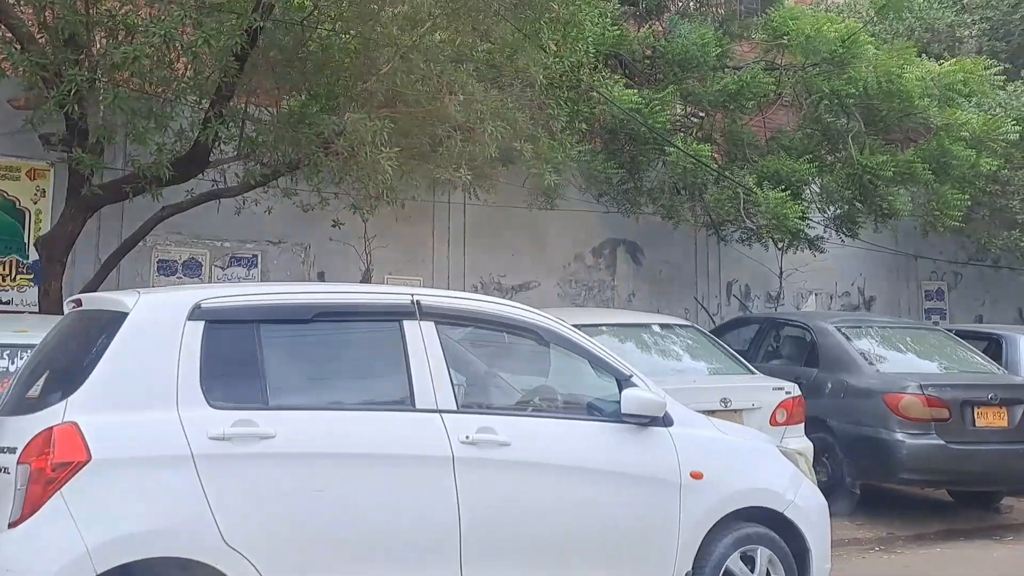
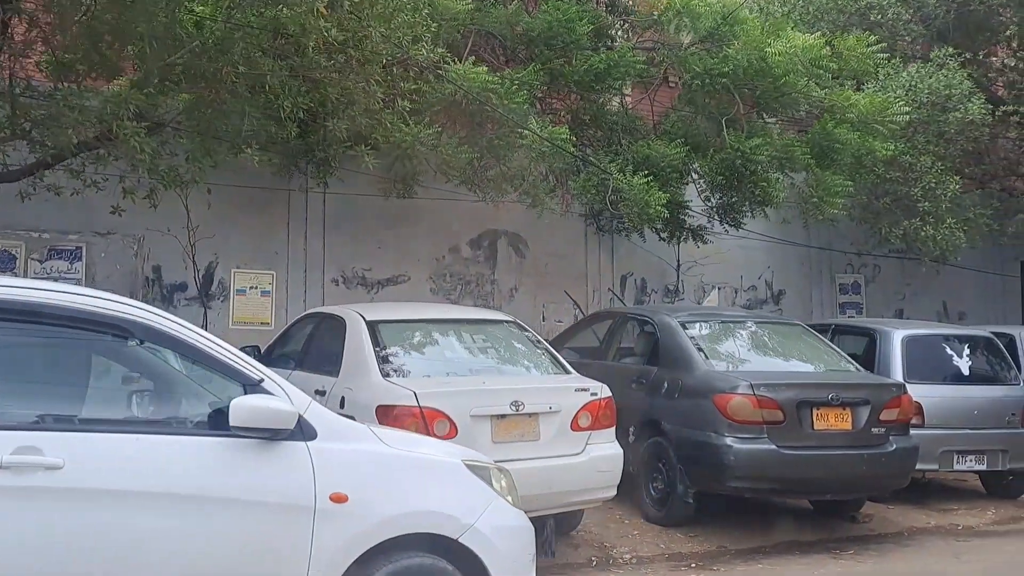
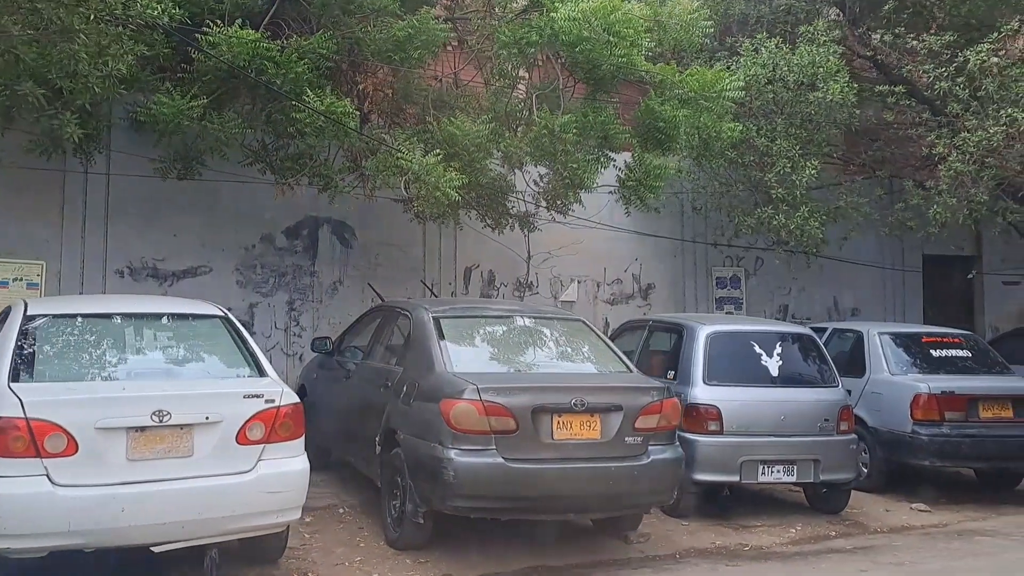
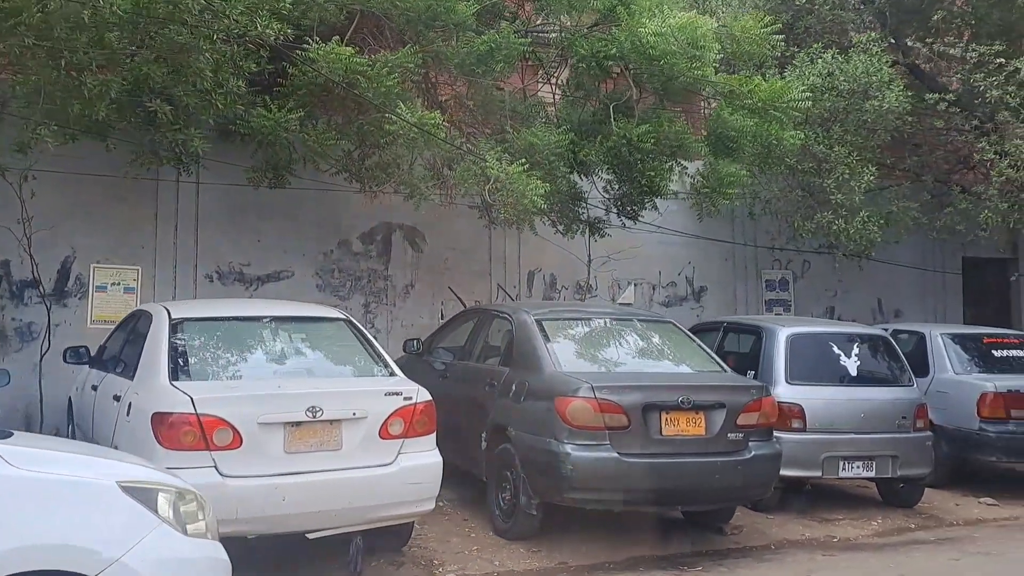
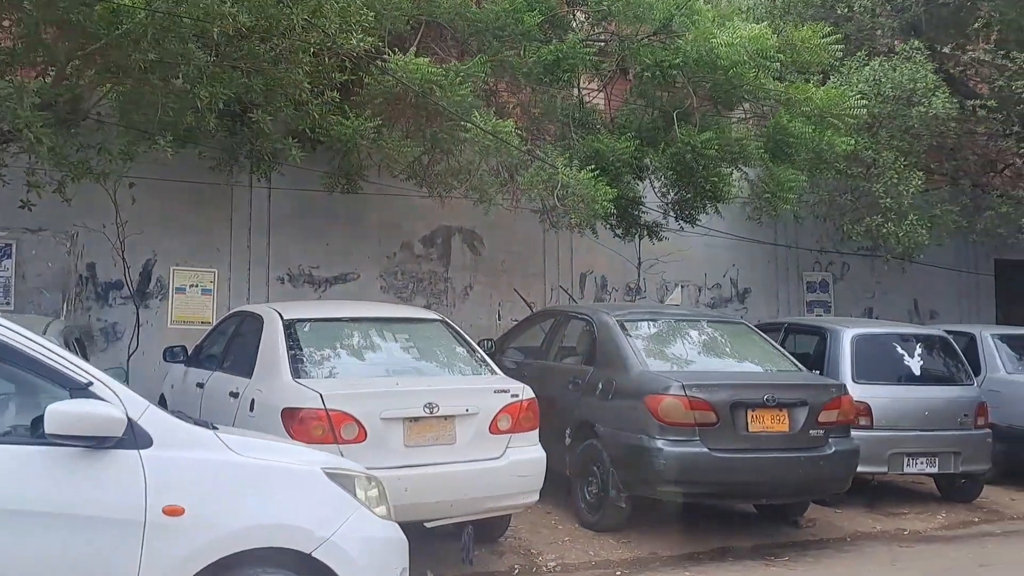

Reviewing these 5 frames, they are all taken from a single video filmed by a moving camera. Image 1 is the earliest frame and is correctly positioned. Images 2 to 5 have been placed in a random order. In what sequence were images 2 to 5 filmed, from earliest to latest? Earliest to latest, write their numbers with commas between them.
2, 5, 4, 3
